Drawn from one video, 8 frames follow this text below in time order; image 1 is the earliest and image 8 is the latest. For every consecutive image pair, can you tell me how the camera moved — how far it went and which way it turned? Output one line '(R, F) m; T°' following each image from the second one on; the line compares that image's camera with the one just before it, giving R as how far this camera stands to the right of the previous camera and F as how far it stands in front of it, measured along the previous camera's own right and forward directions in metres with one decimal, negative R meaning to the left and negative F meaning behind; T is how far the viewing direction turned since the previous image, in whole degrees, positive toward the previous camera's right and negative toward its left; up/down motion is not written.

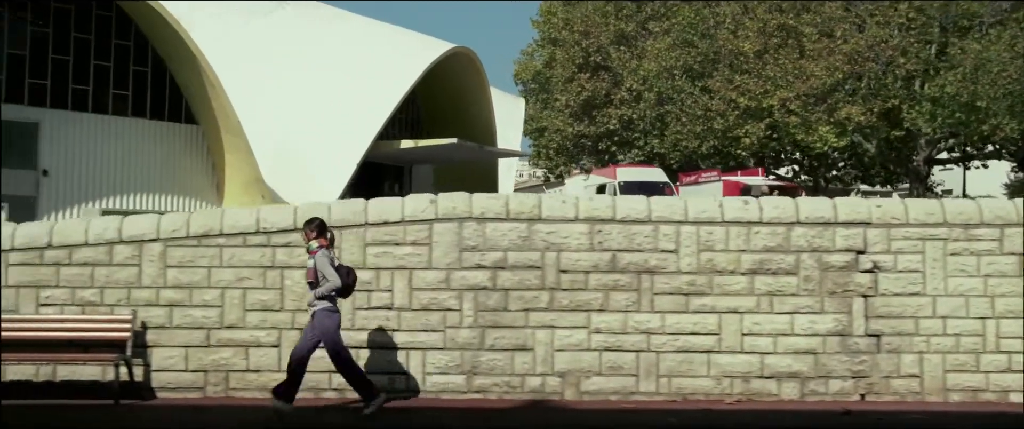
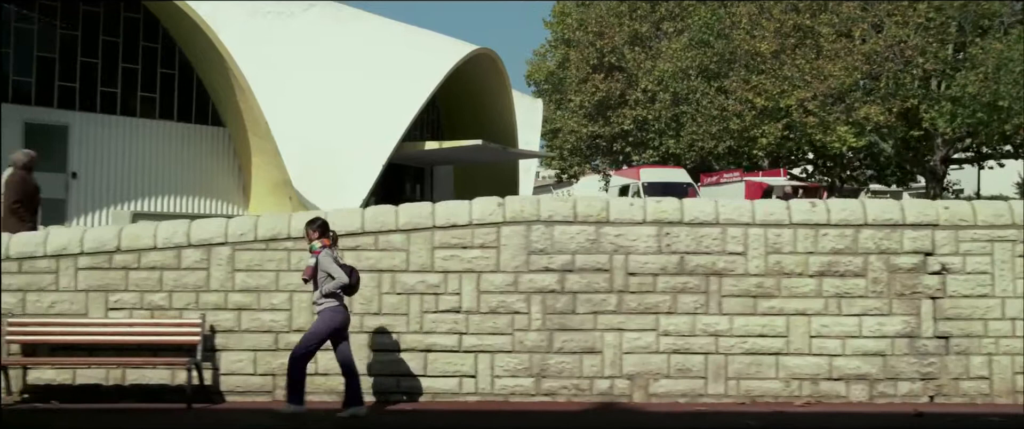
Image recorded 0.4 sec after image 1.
(-0.3, 0.0) m; 0°
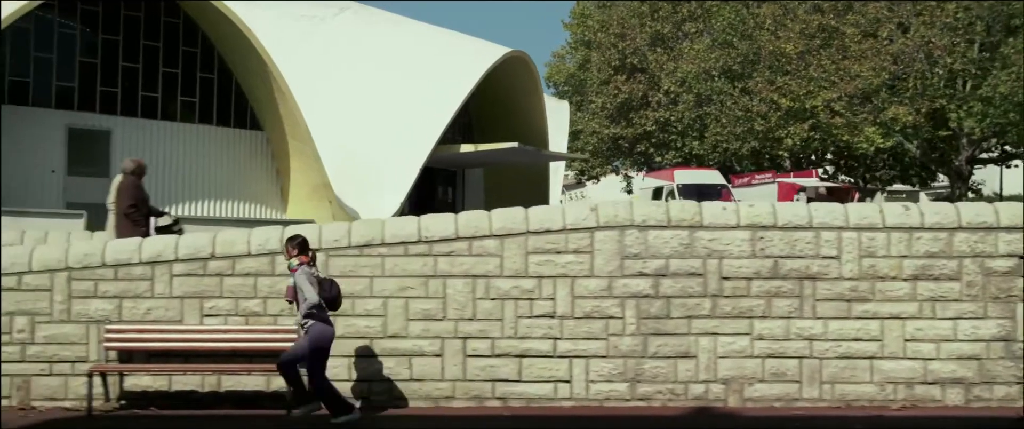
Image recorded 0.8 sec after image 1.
(-0.4, 0.0) m; 0°
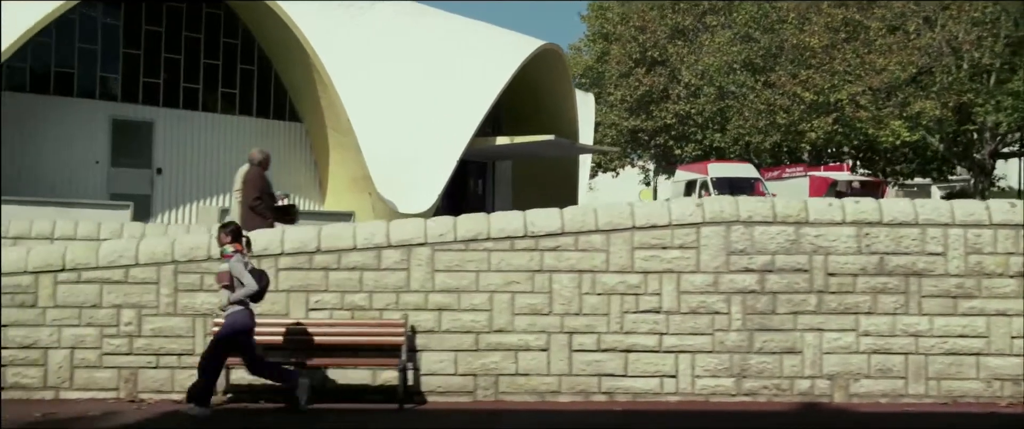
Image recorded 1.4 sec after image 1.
(-0.5, 0.0) m; 0°
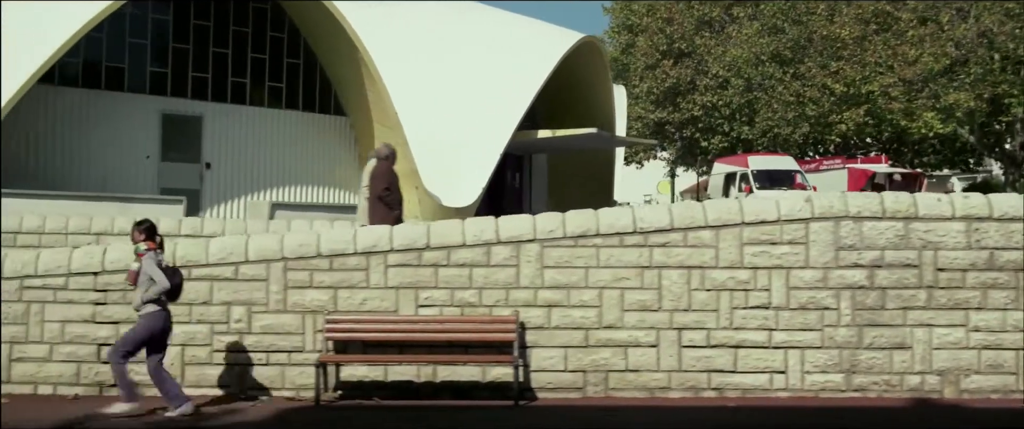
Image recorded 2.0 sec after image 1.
(-0.5, 0.0) m; 0°
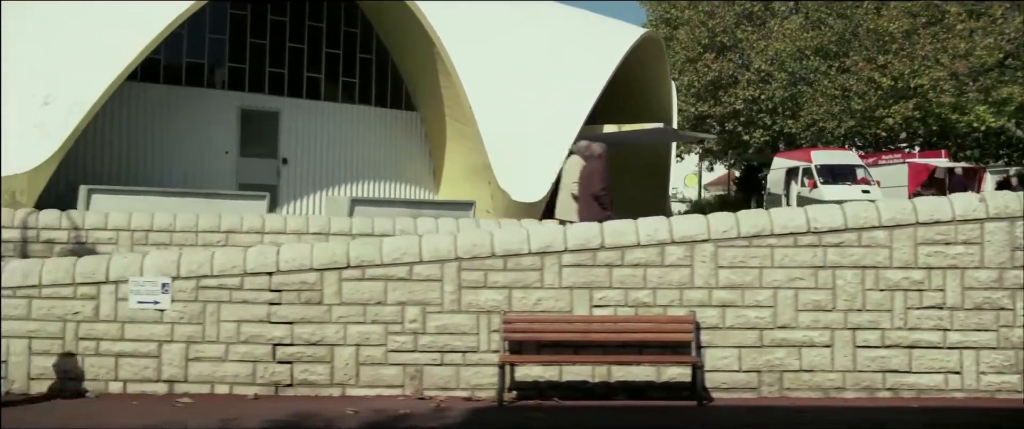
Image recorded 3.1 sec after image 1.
(-0.8, 0.0) m; 0°
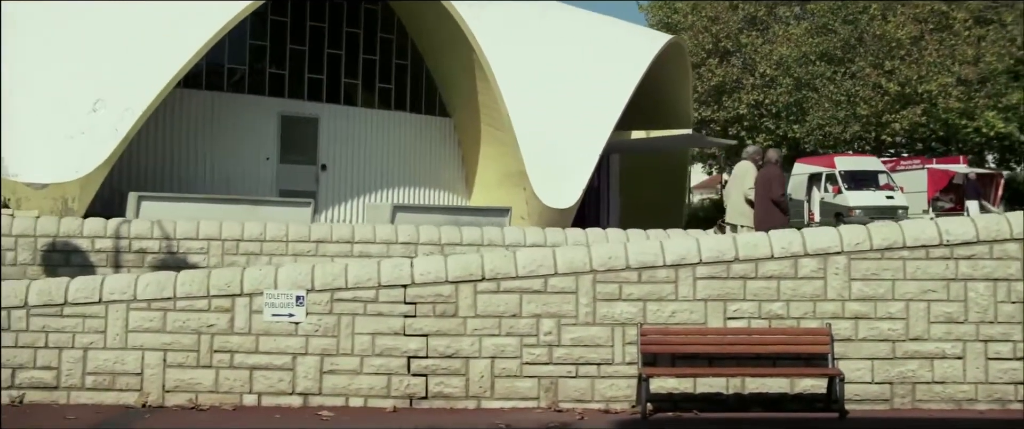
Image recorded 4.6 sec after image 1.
(-0.8, 0.0) m; +1°
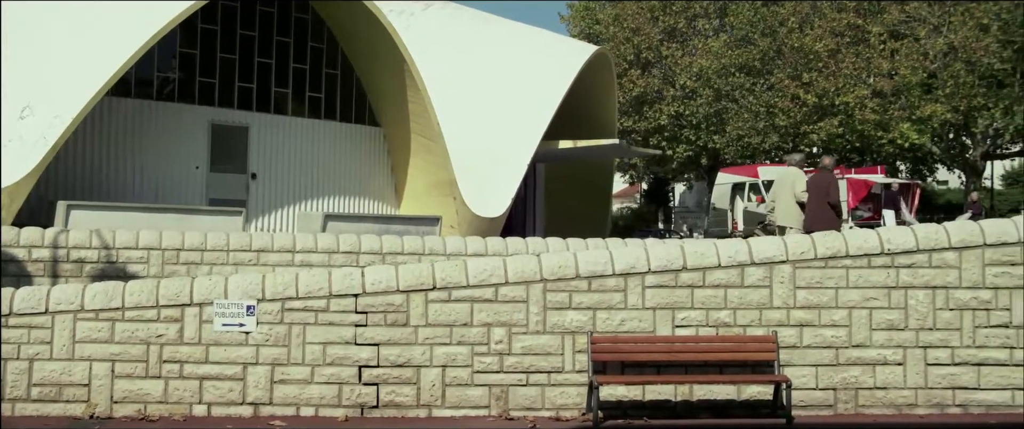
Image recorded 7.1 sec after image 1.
(-0.2, 0.0) m; +3°
